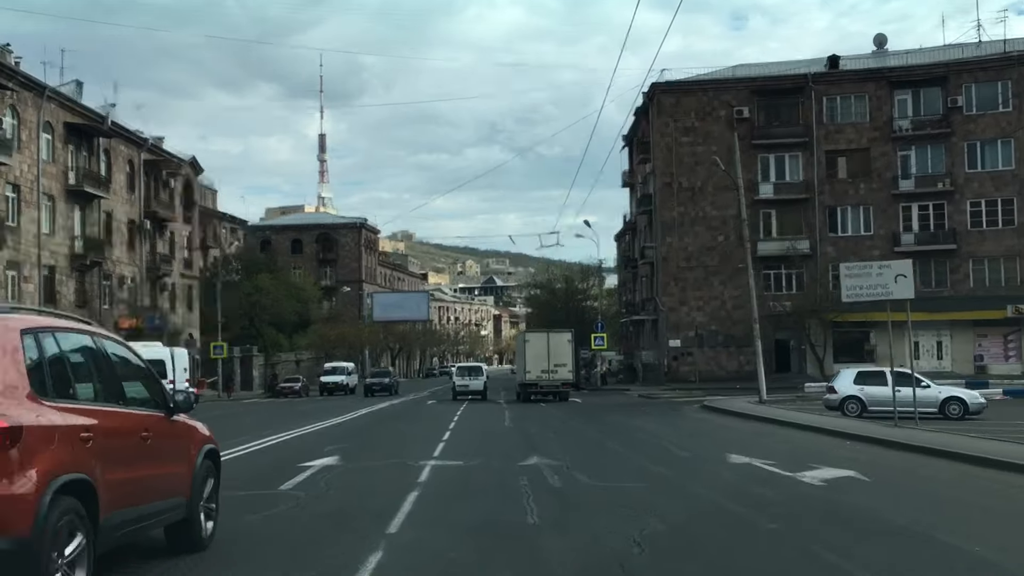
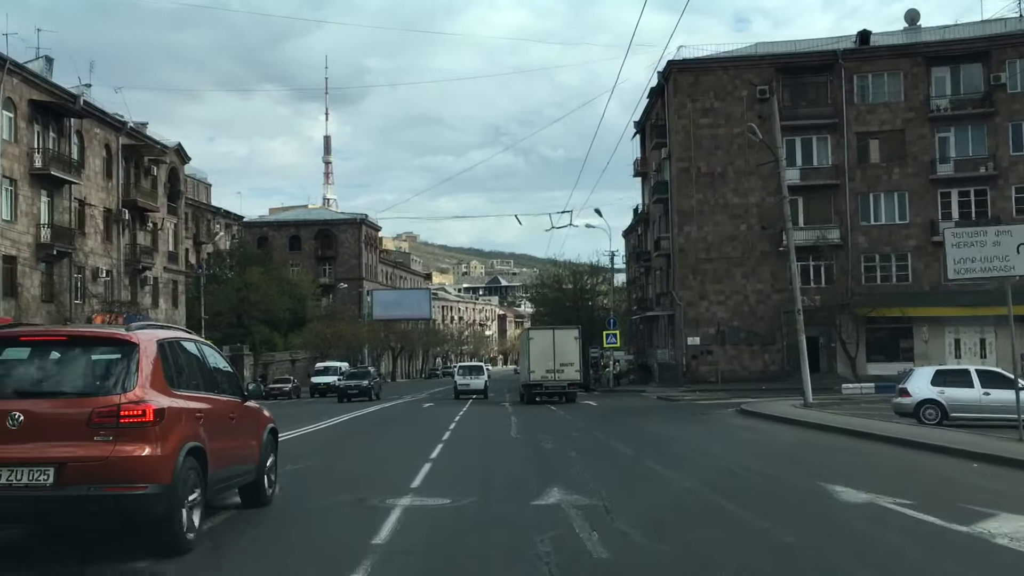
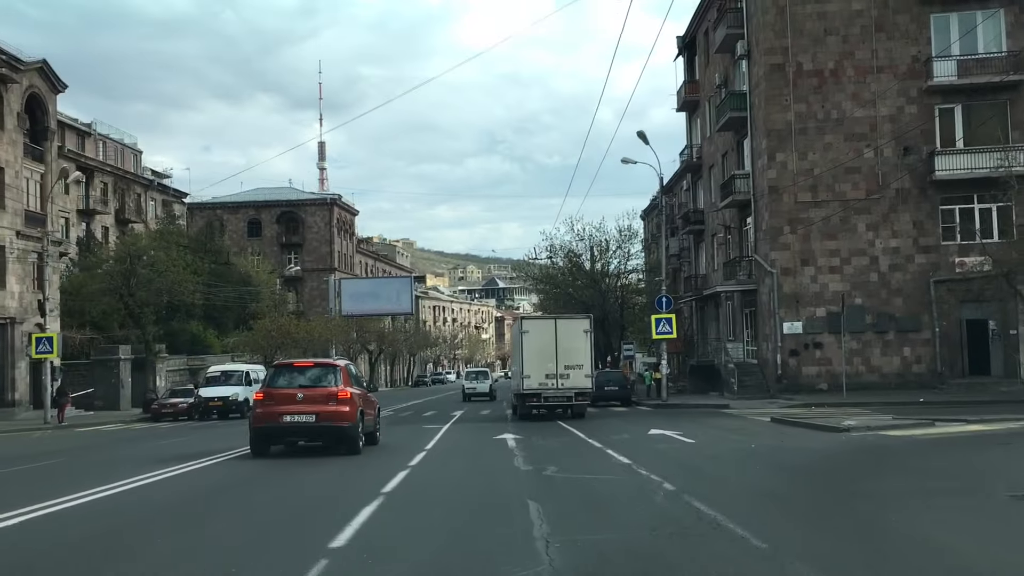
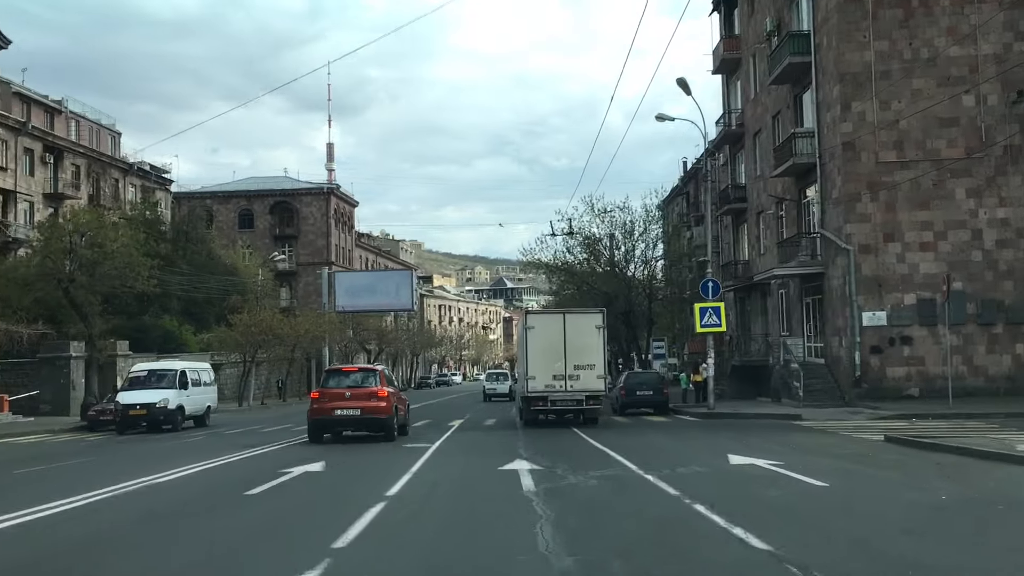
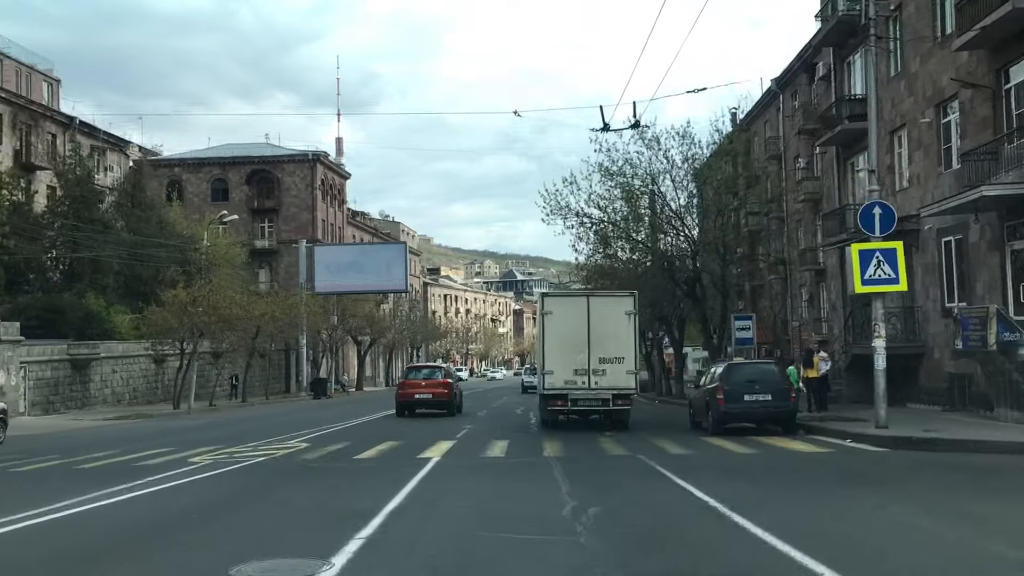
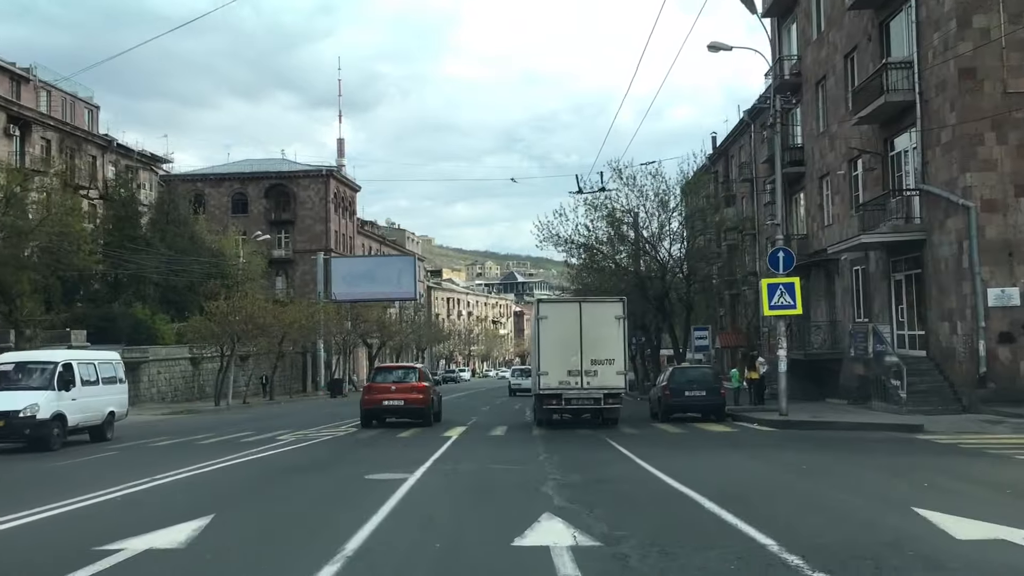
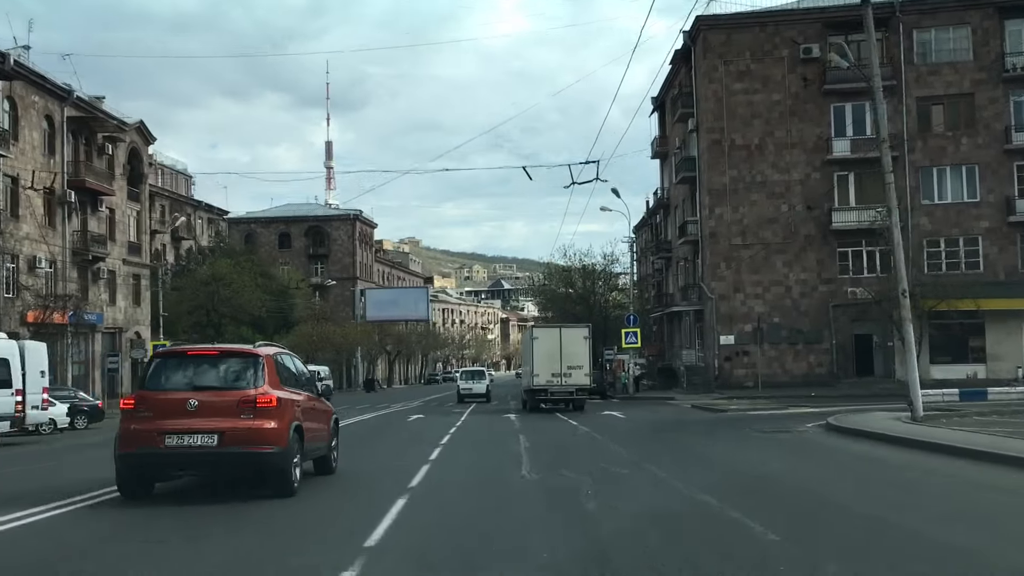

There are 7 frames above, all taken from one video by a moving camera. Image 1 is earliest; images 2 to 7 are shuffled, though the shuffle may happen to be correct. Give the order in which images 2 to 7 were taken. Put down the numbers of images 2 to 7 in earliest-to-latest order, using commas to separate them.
2, 7, 3, 4, 6, 5
